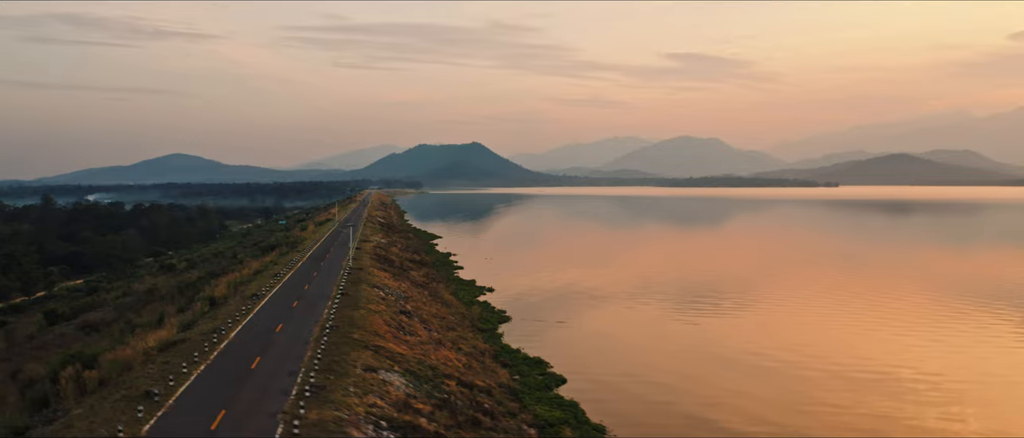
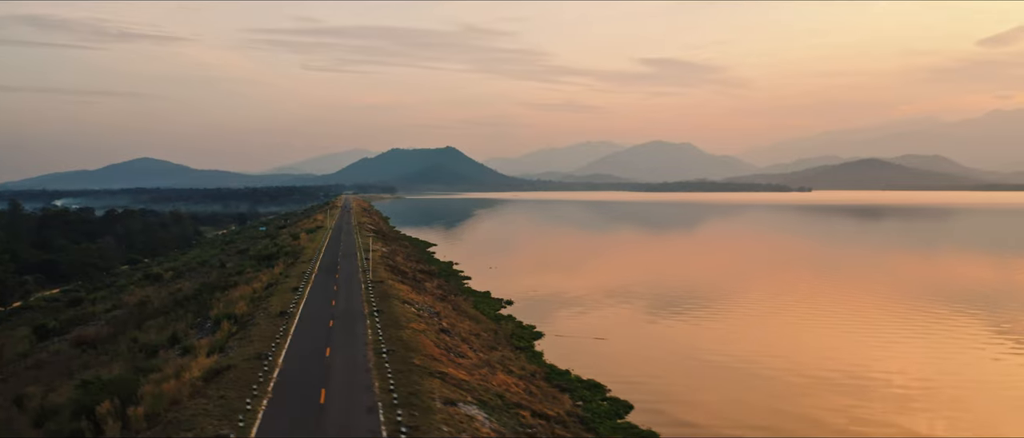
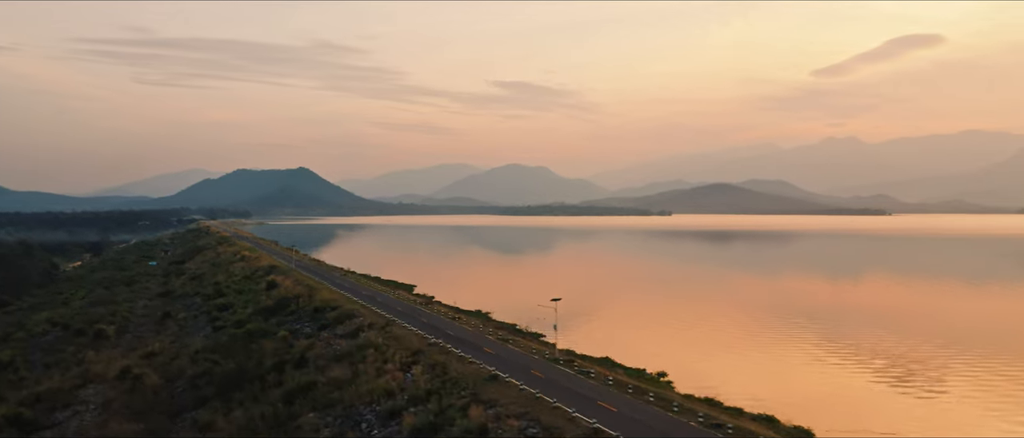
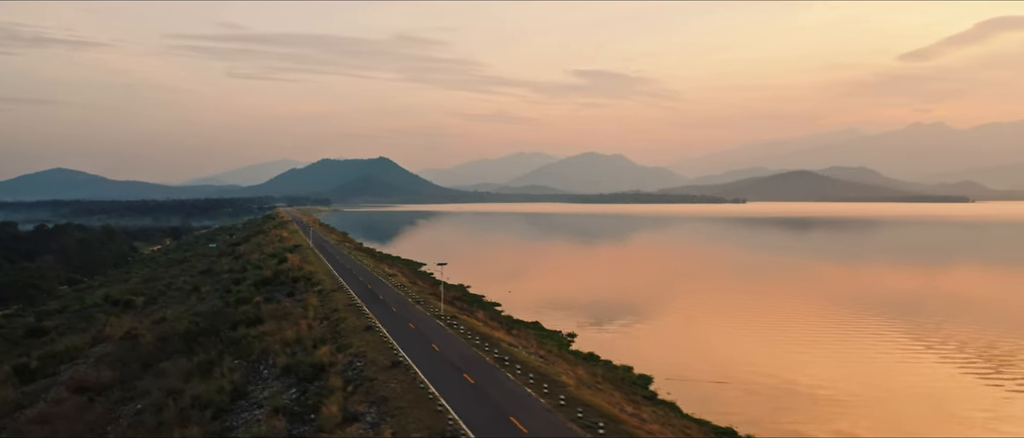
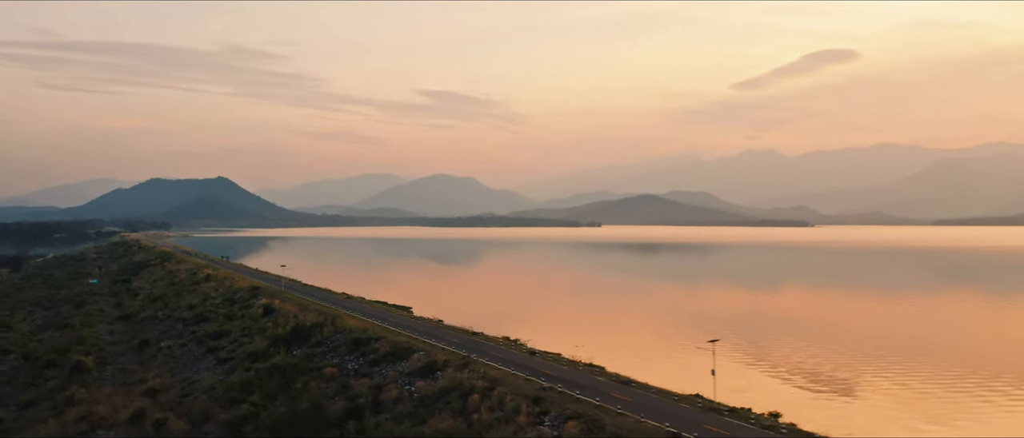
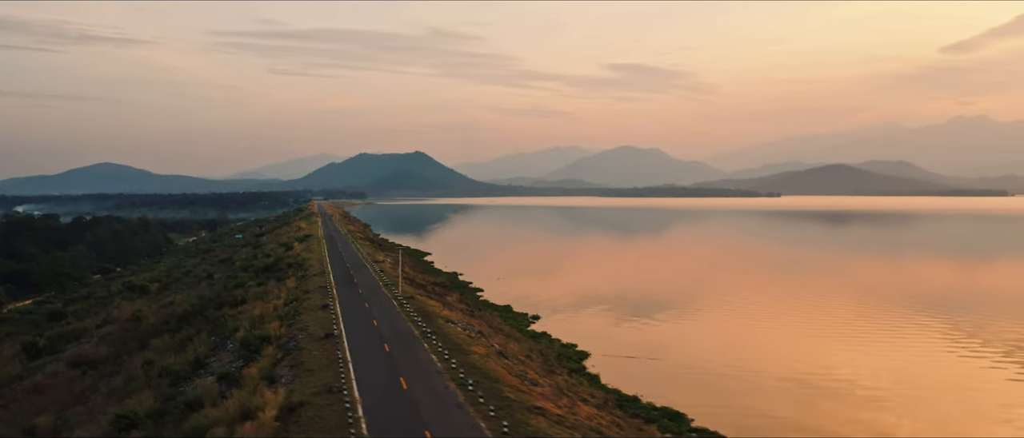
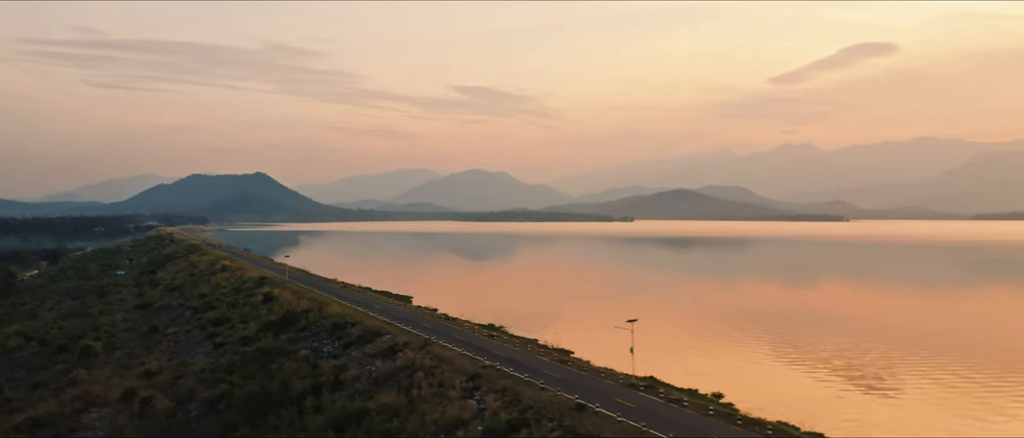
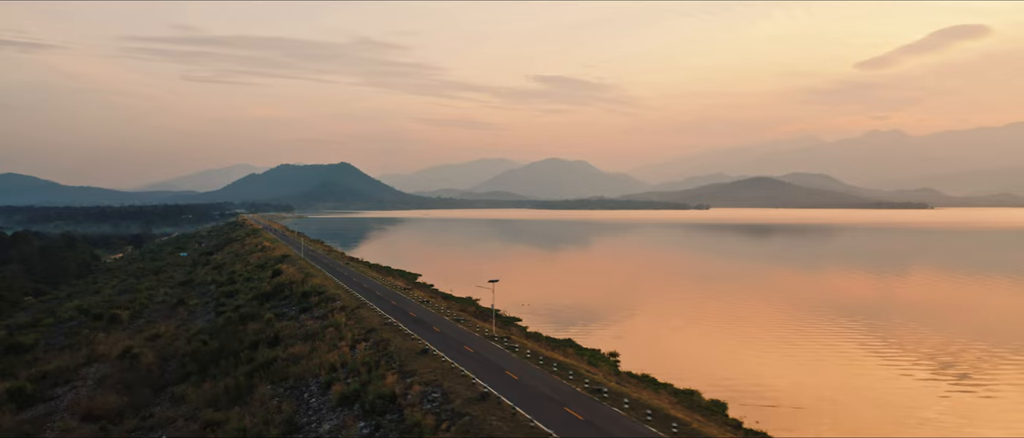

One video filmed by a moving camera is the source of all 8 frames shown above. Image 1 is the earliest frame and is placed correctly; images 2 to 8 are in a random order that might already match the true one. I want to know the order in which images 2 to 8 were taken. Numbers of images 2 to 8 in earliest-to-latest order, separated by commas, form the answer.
2, 6, 4, 8, 3, 7, 5
